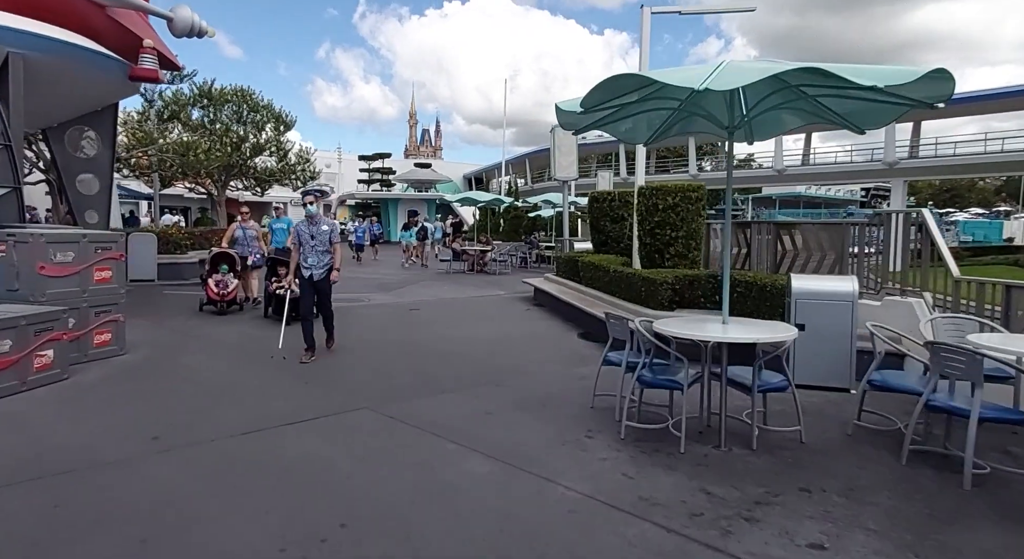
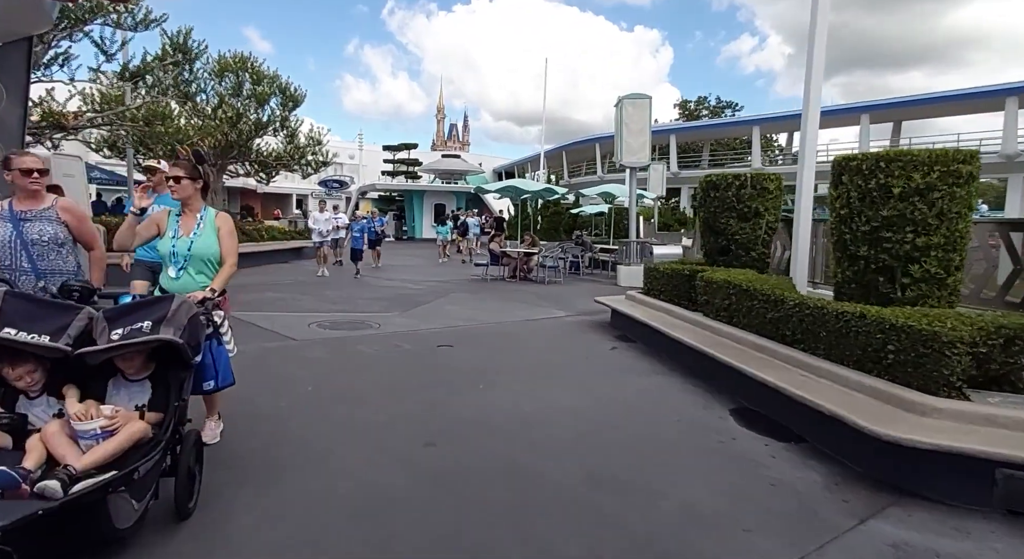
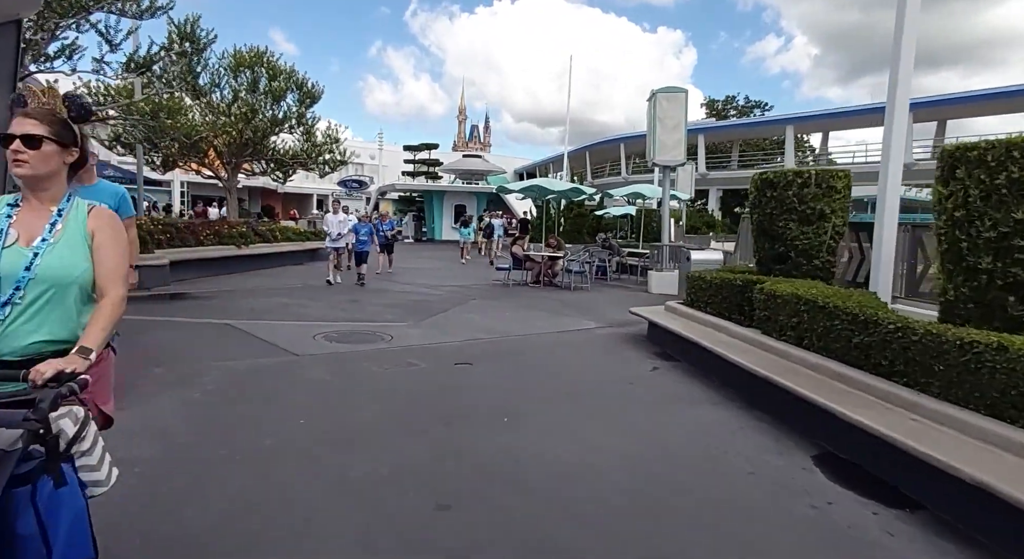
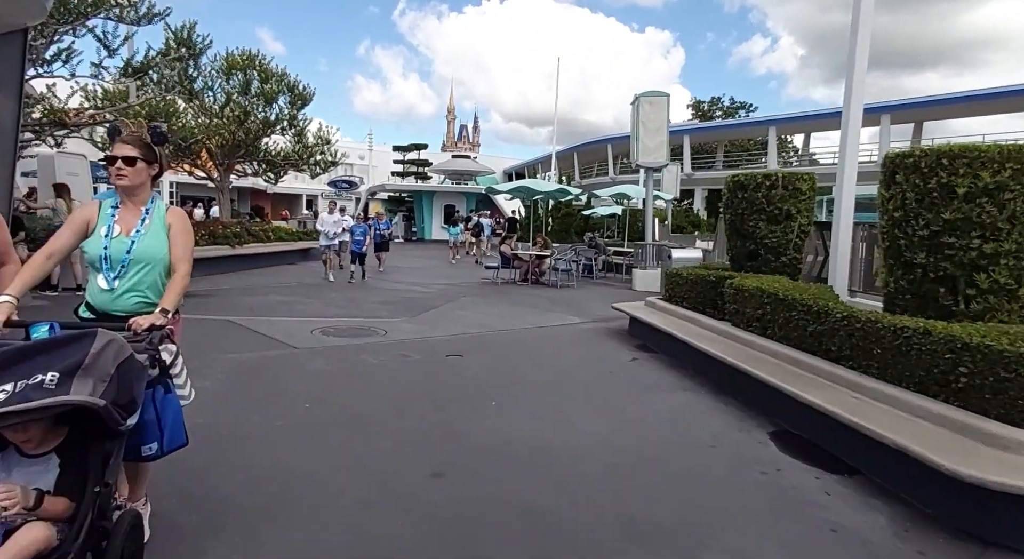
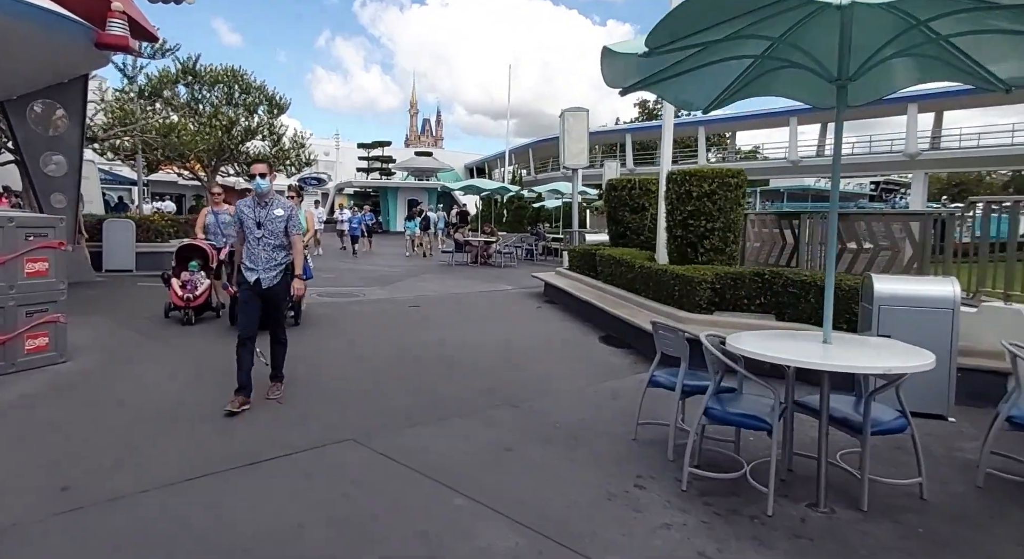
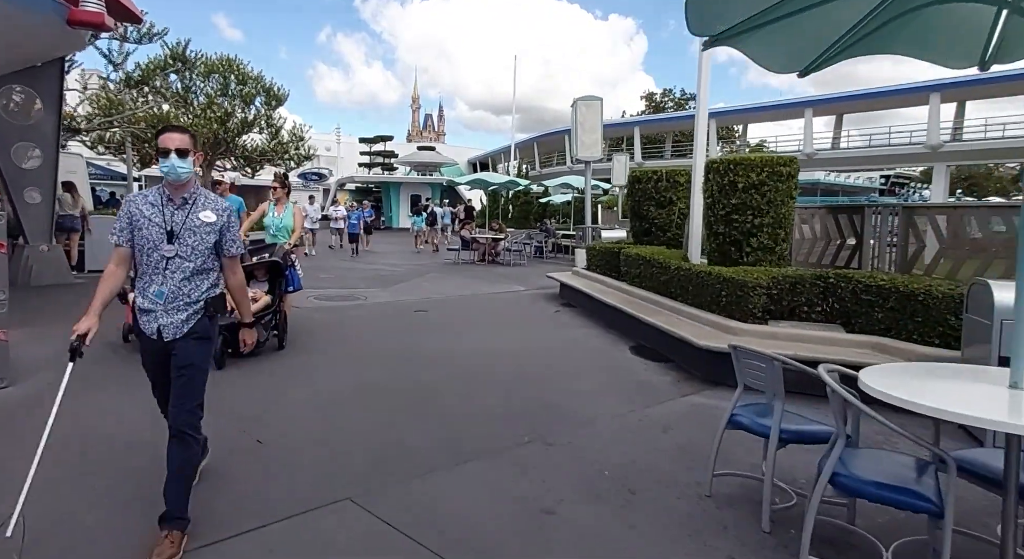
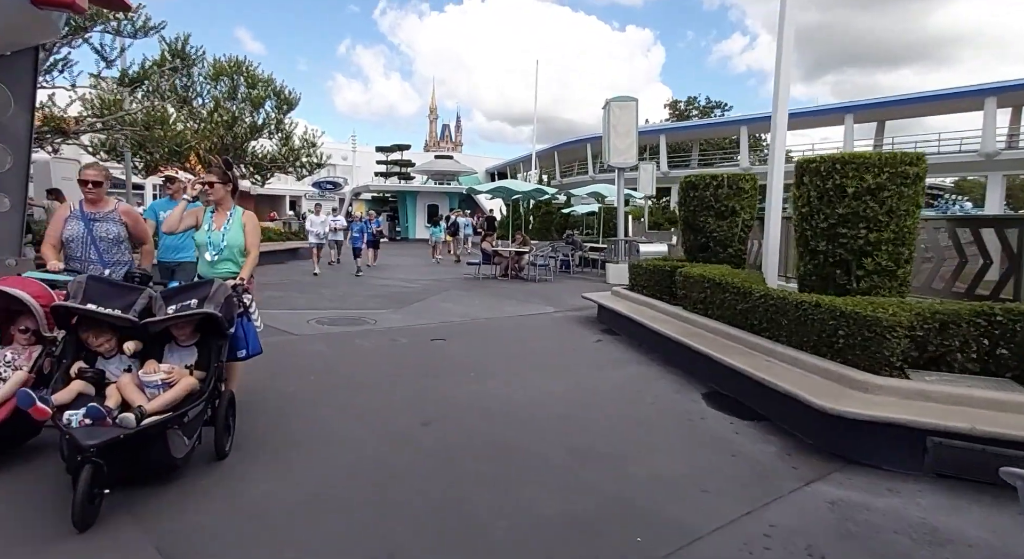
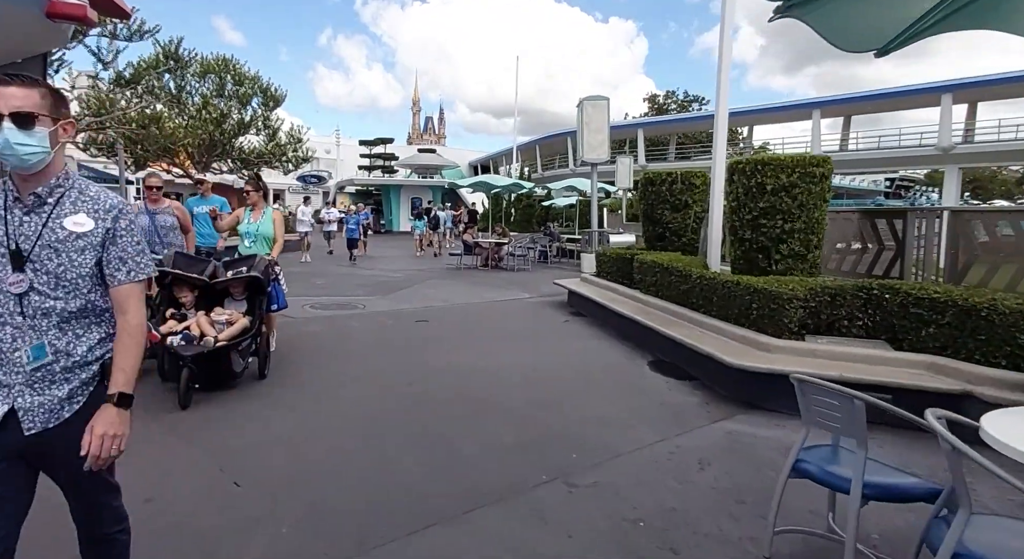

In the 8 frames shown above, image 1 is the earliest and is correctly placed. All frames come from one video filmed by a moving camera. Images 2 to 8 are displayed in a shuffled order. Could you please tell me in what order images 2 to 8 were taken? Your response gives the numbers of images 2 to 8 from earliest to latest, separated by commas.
5, 6, 8, 7, 2, 4, 3
